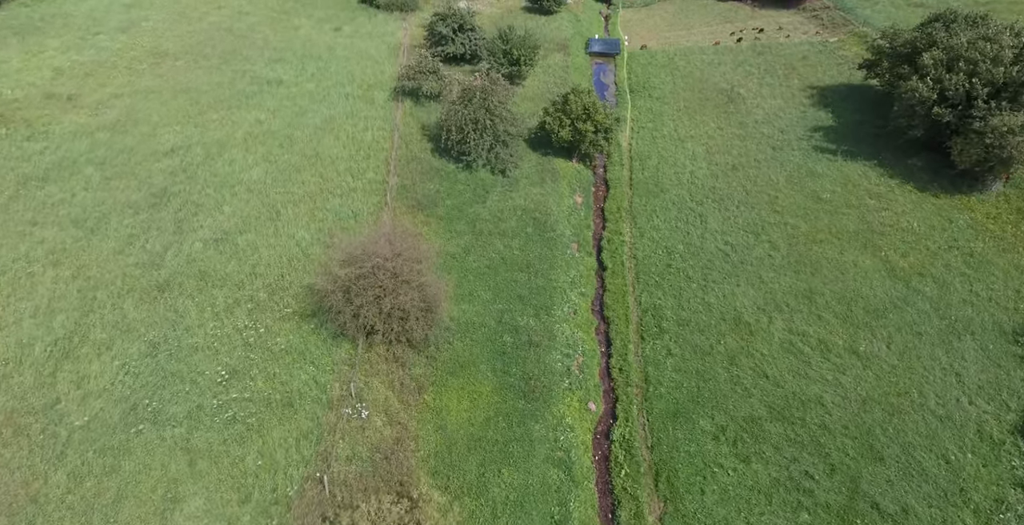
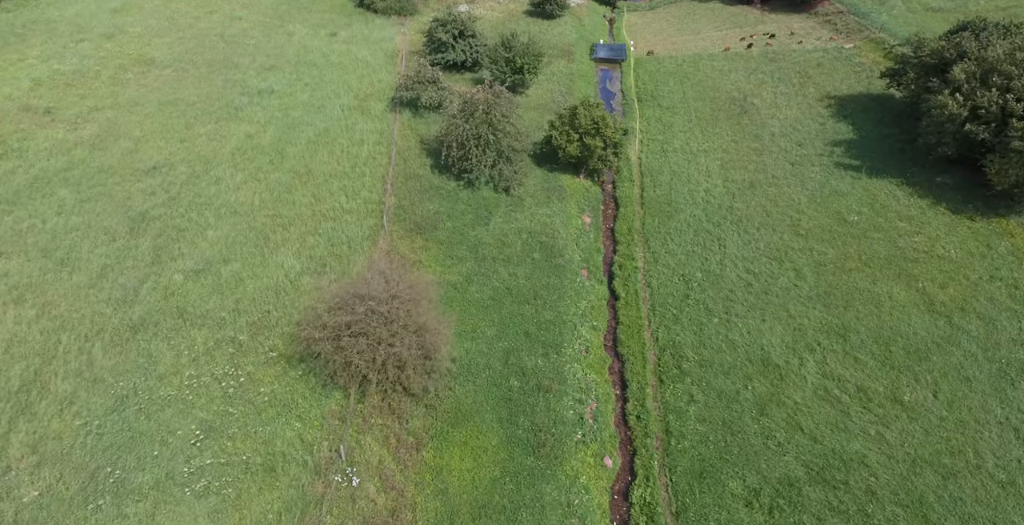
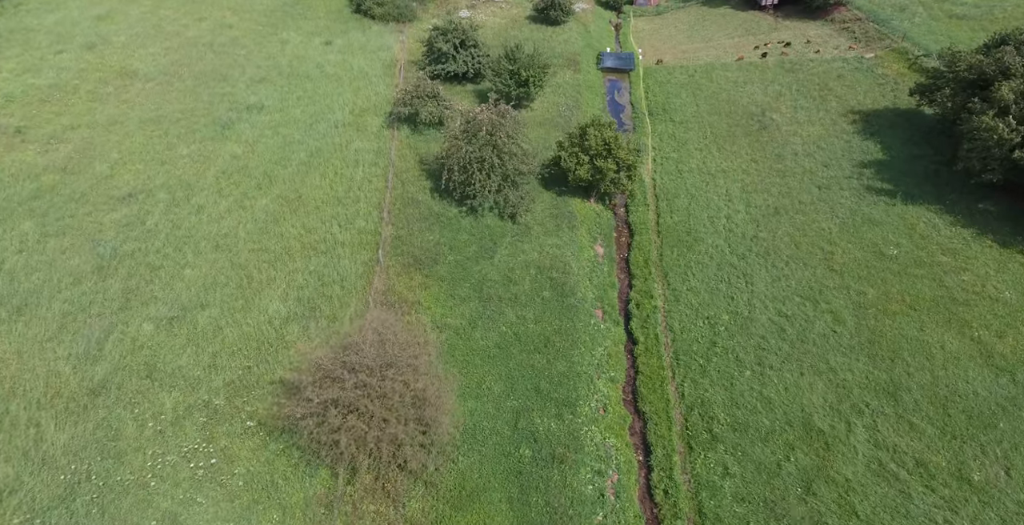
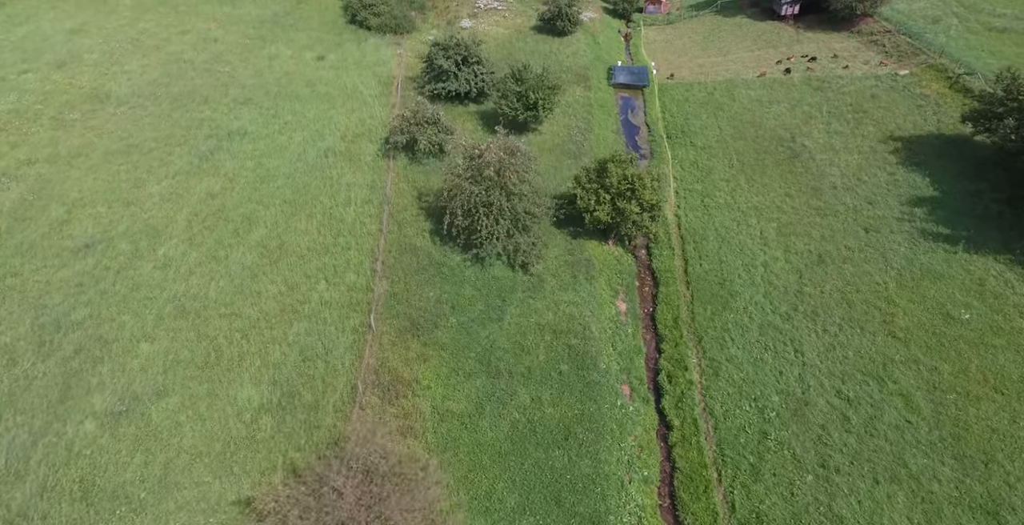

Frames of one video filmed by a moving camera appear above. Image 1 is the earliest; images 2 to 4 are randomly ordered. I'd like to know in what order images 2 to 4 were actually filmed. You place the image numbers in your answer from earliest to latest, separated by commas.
2, 3, 4
